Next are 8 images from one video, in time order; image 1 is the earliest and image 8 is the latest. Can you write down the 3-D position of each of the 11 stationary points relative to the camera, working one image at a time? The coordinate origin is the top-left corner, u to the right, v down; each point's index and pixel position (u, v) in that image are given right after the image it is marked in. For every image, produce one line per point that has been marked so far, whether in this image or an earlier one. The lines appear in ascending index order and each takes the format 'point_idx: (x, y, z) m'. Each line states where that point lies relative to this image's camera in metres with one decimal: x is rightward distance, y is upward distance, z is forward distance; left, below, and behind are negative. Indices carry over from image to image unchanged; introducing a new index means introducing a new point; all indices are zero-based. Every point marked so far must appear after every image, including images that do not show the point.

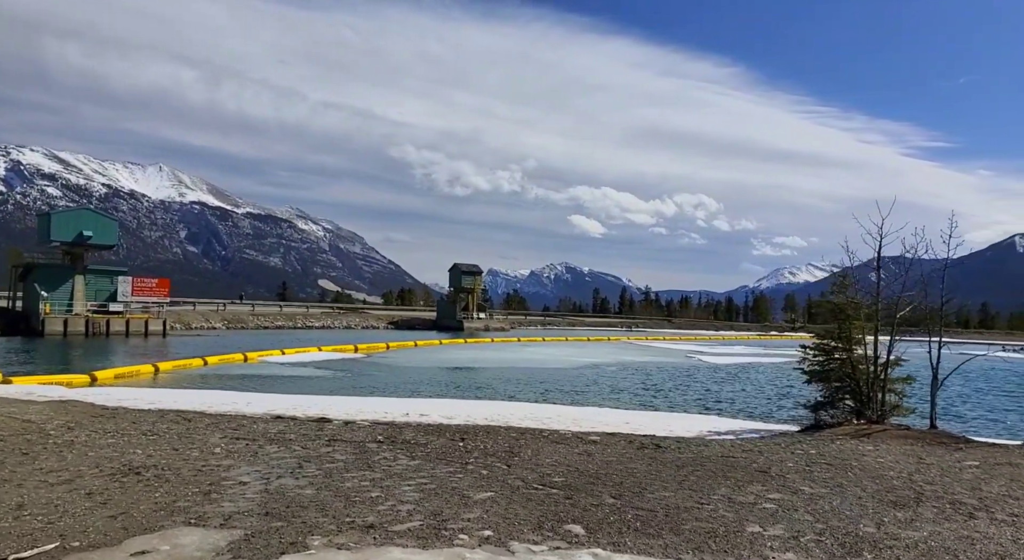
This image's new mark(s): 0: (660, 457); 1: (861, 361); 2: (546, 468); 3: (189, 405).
0: (+1.9, -2.3, +9.4) m
1: (+6.4, -1.5, +13.5) m
2: (+0.4, -2.2, +8.7) m
3: (-7.1, -2.8, +16.4) m
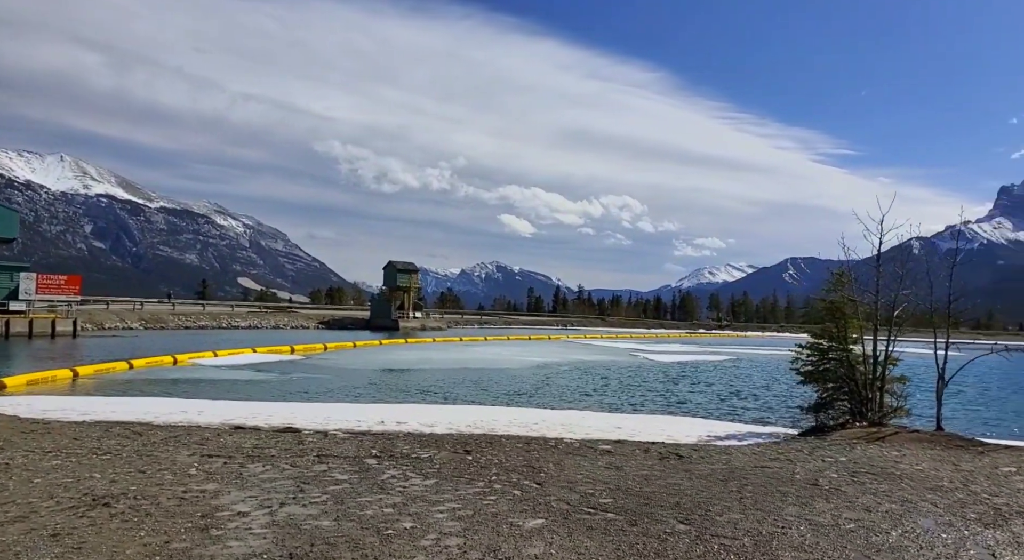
0: (+2.1, -2.2, +8.7) m
1: (+6.2, -1.5, +13.2) m
2: (+0.8, -2.2, +7.8) m
3: (-7.5, -2.7, +14.7) m
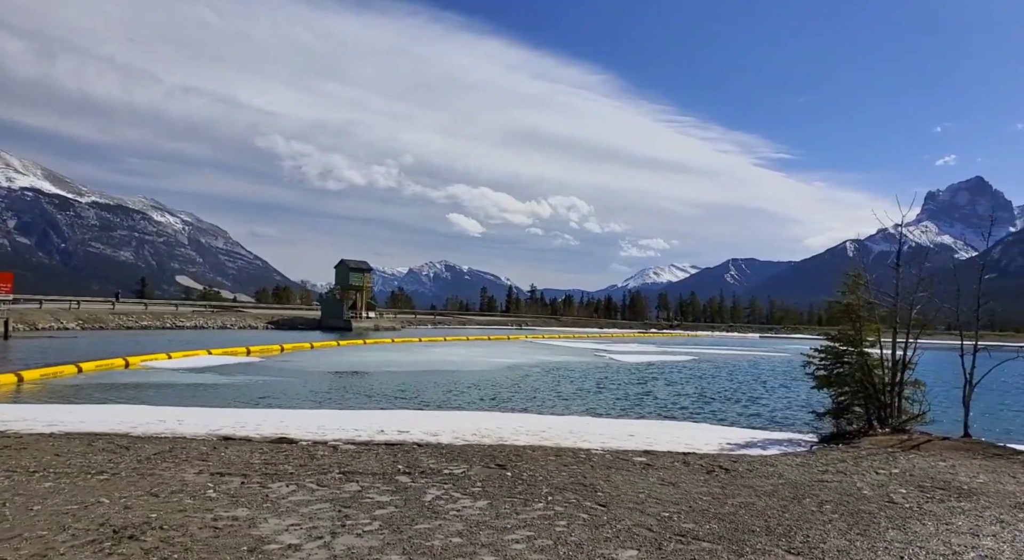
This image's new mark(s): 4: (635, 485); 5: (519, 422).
0: (+2.7, -2.3, +8.2) m
1: (+6.4, -1.5, +13.1) m
2: (+1.4, -2.2, +7.2) m
3: (-7.4, -2.7, +13.6) m
4: (+1.3, -2.2, +8.1) m
5: (+0.2, -2.9, +15.0) m
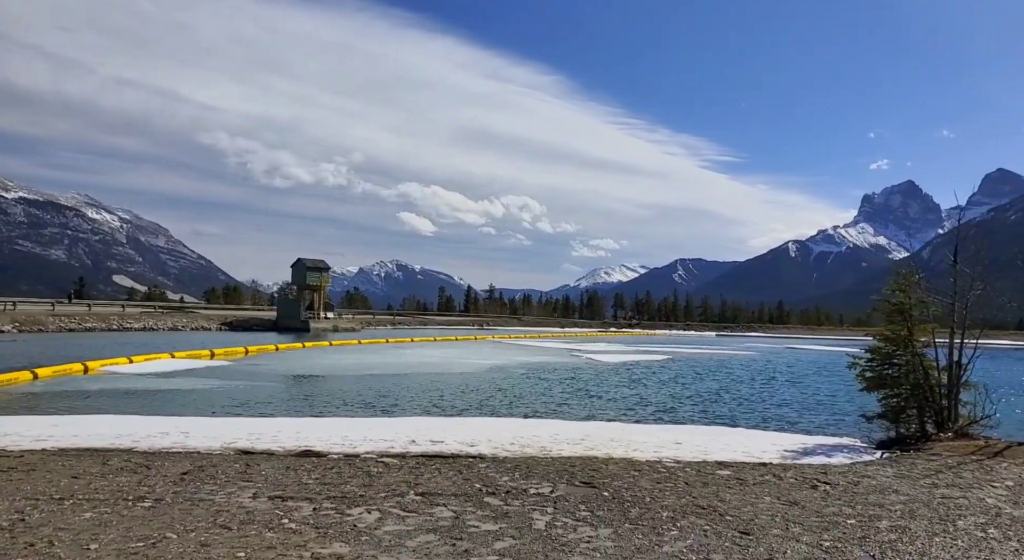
0: (+3.8, -2.3, +7.6) m
1: (+7.1, -1.5, +12.7) m
2: (+2.5, -2.2, +6.5) m
3: (-6.7, -2.7, +12.2) m
4: (+2.4, -2.2, +7.3) m
5: (+0.8, -2.9, +14.2) m
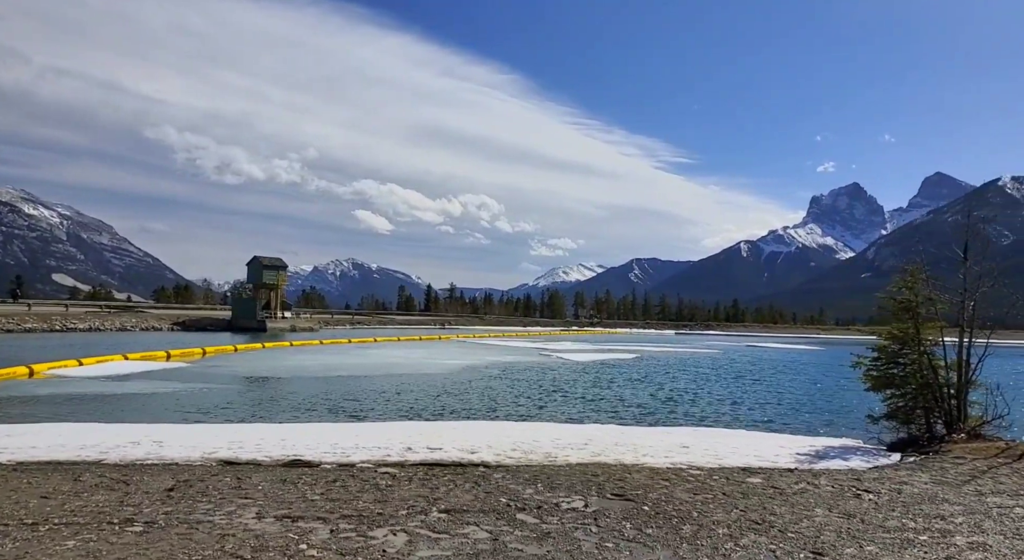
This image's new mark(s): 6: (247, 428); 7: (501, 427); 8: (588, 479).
0: (+4.1, -2.2, +7.2) m
1: (+7.1, -1.5, +12.5) m
2: (+2.9, -2.1, +6.1) m
3: (-6.6, -2.6, +11.2) m
4: (+2.8, -2.2, +6.8) m
5: (+0.7, -2.8, +13.6) m
6: (-5.2, -2.9, +14.6) m
7: (-0.2, -2.9, +14.5) m
8: (+0.9, -2.4, +8.8) m
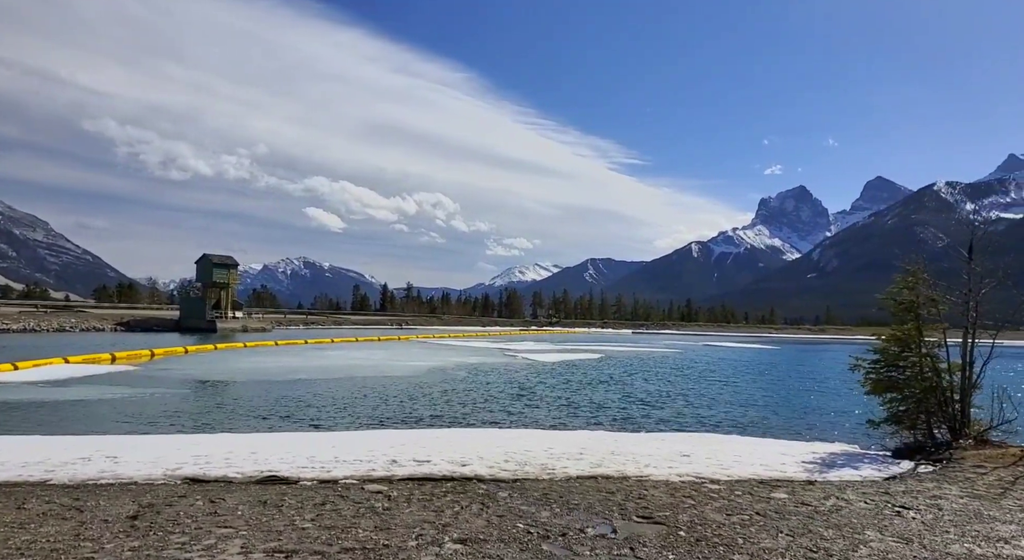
0: (+4.3, -2.2, +6.6) m
1: (+7.0, -1.5, +12.1) m
2: (+3.2, -2.1, +5.5) m
3: (-6.7, -2.6, +9.9) m
4: (+3.0, -2.2, +6.2) m
5: (+0.5, -2.8, +12.8) m
6: (-5.5, -2.9, +13.5) m
7: (-0.5, -2.9, +13.7) m
8: (+1.0, -2.4, +8.1) m
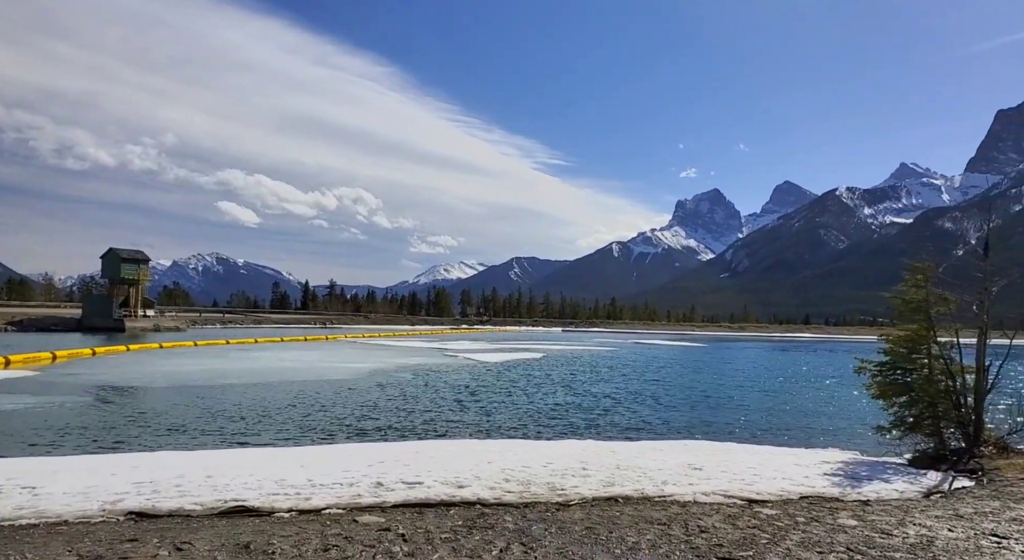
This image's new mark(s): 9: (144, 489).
0: (+4.8, -2.2, +5.9) m
1: (+6.9, -1.5, +11.6) m
2: (+3.8, -2.1, +4.5) m
3: (-6.5, -2.5, +7.9) m
4: (+3.5, -2.2, +5.3) m
5: (+0.4, -2.7, +11.6) m
6: (-5.7, -2.8, +11.6) m
7: (-0.7, -2.8, +12.3) m
8: (+1.3, -2.3, +6.9) m
9: (-4.6, -2.6, +9.3) m
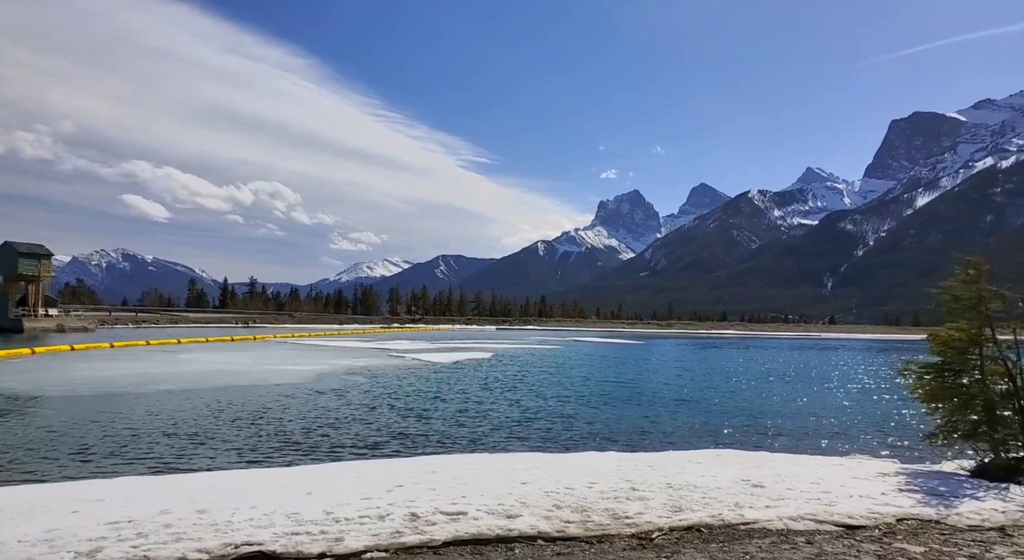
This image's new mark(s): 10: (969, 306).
0: (+5.8, -2.2, +5.0) m
1: (+7.3, -1.4, +10.9) m
2: (+5.0, -2.1, +3.6) m
3: (-5.6, -2.4, +5.9) m
4: (+4.6, -2.1, +4.3) m
5: (+0.8, -2.7, +10.2) m
6: (-5.2, -2.7, +9.6) m
7: (-0.3, -2.7, +10.8) m
8: (+2.3, -2.3, +5.7) m
9: (-3.9, -2.5, +7.4) m
10: (+6.9, -0.4, +11.0) m
